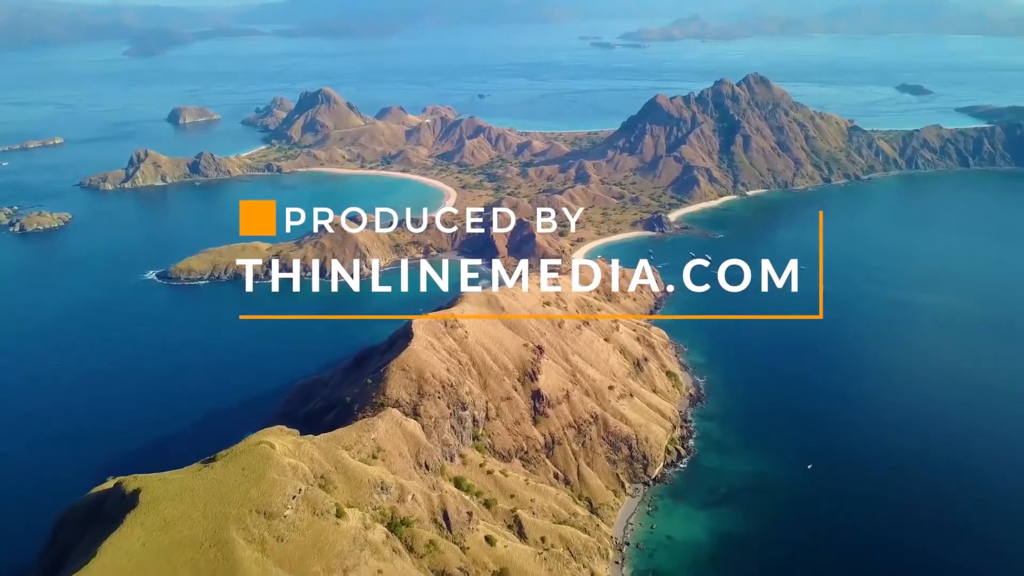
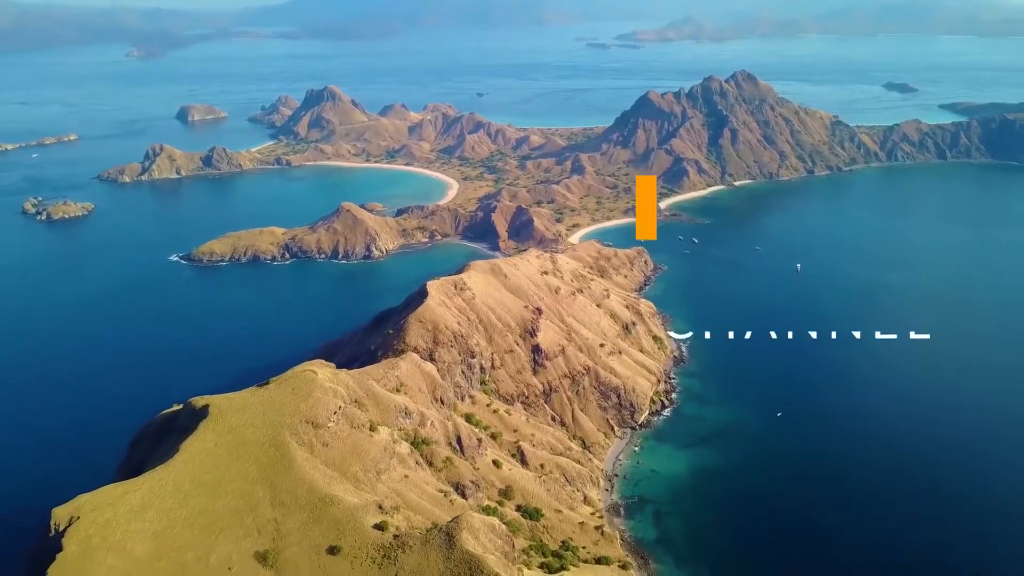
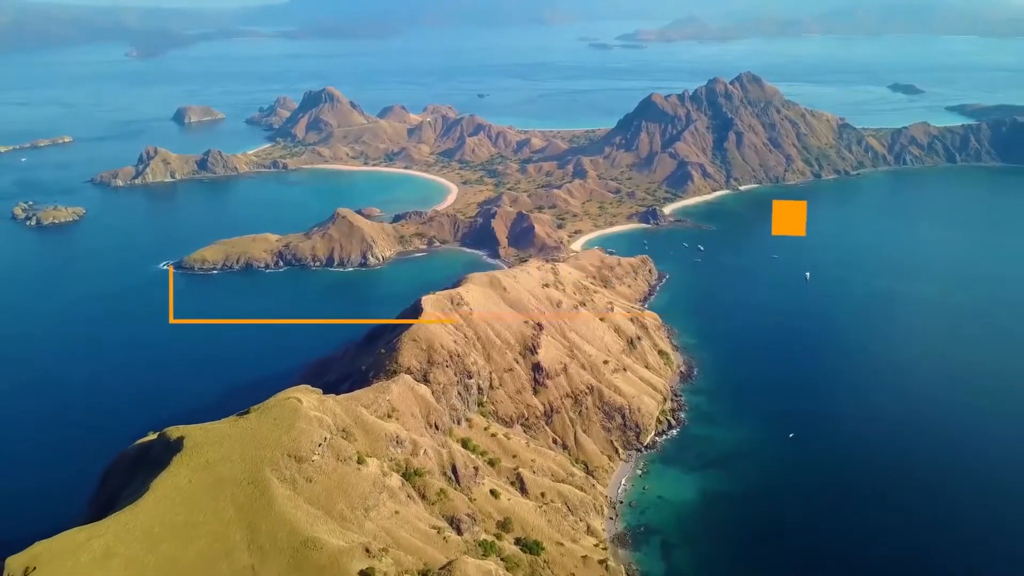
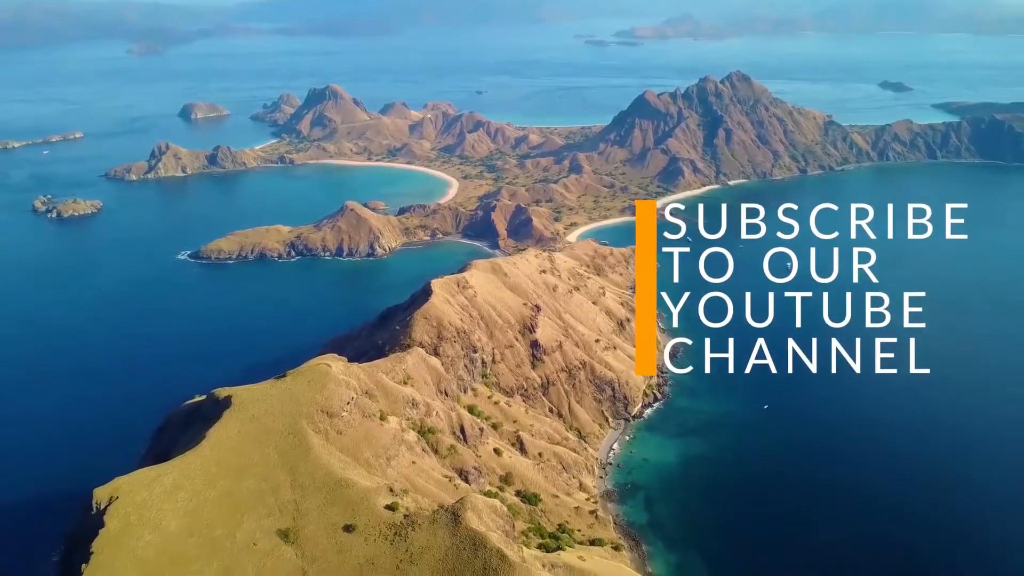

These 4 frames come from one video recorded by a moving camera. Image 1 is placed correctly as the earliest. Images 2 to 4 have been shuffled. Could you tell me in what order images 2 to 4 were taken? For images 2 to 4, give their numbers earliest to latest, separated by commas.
3, 2, 4
